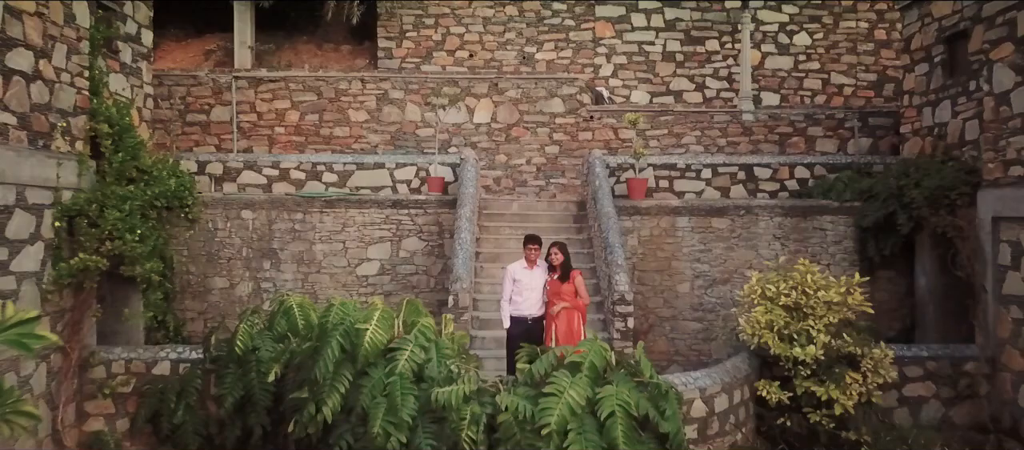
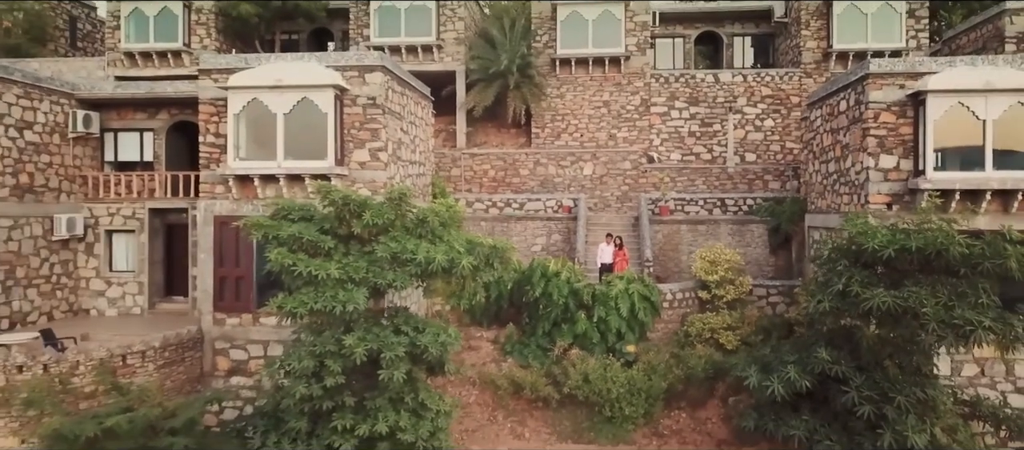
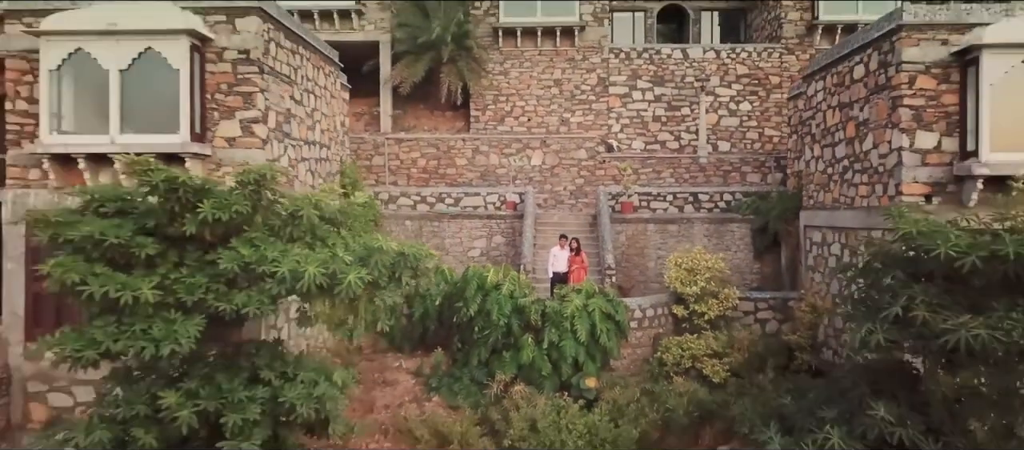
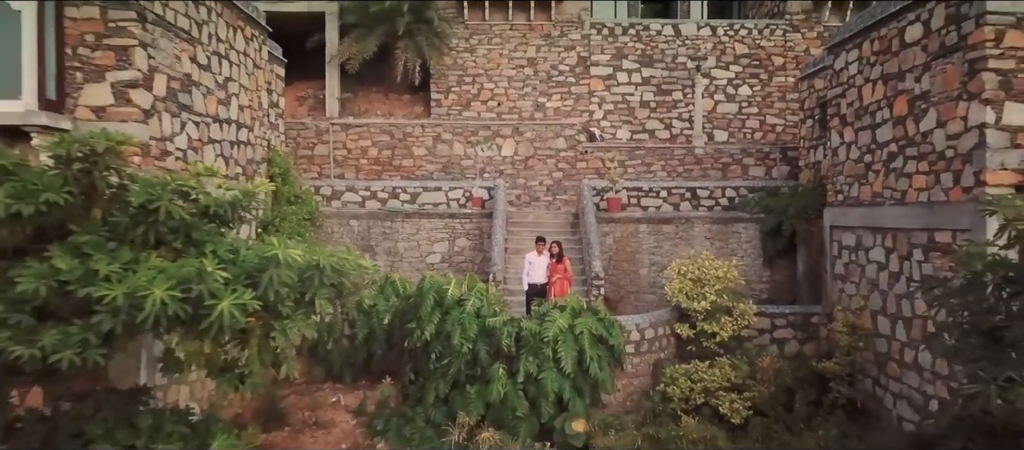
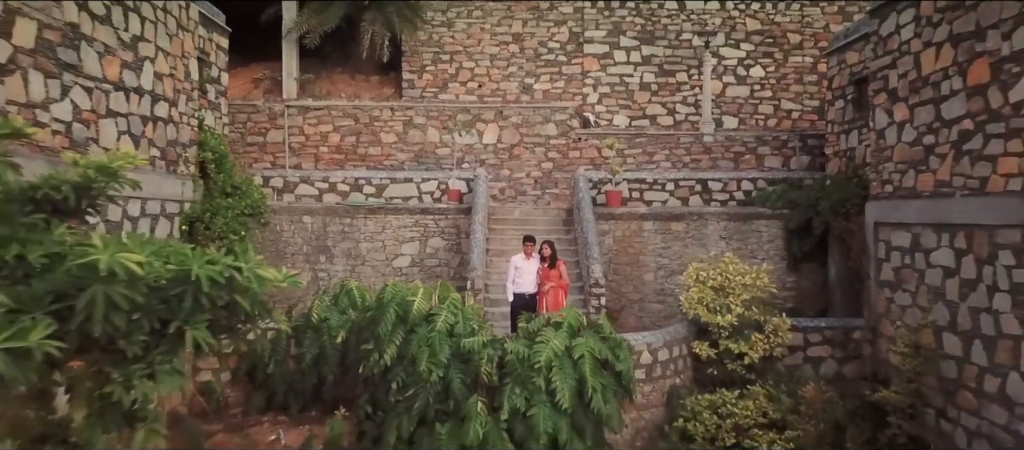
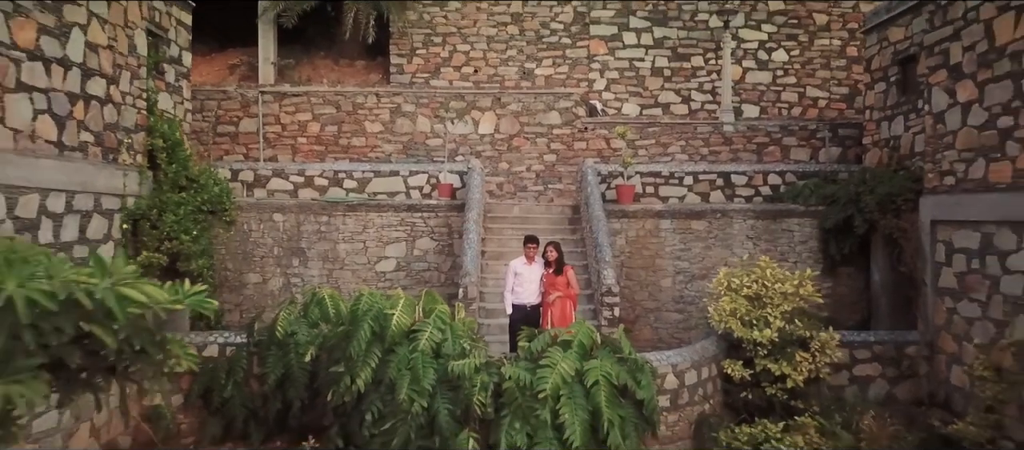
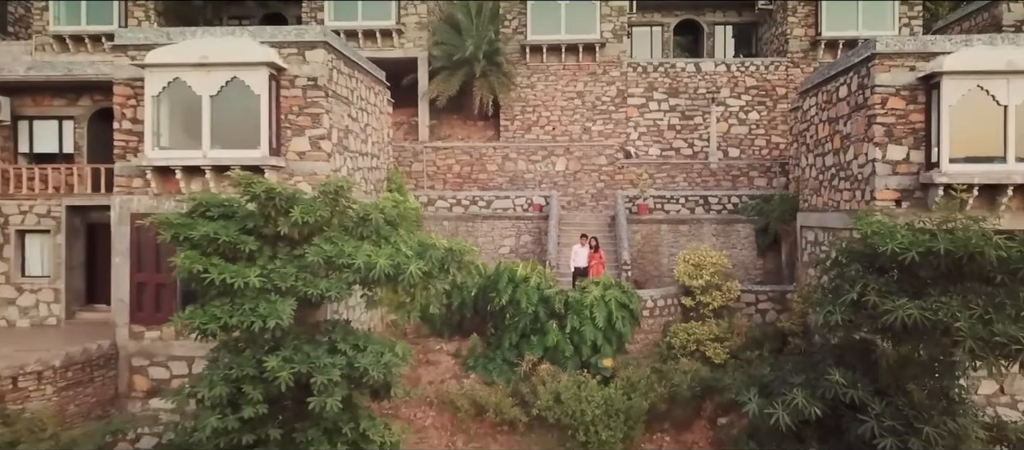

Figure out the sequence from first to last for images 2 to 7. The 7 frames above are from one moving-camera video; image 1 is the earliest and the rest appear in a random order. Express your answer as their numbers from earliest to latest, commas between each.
6, 5, 4, 3, 7, 2
